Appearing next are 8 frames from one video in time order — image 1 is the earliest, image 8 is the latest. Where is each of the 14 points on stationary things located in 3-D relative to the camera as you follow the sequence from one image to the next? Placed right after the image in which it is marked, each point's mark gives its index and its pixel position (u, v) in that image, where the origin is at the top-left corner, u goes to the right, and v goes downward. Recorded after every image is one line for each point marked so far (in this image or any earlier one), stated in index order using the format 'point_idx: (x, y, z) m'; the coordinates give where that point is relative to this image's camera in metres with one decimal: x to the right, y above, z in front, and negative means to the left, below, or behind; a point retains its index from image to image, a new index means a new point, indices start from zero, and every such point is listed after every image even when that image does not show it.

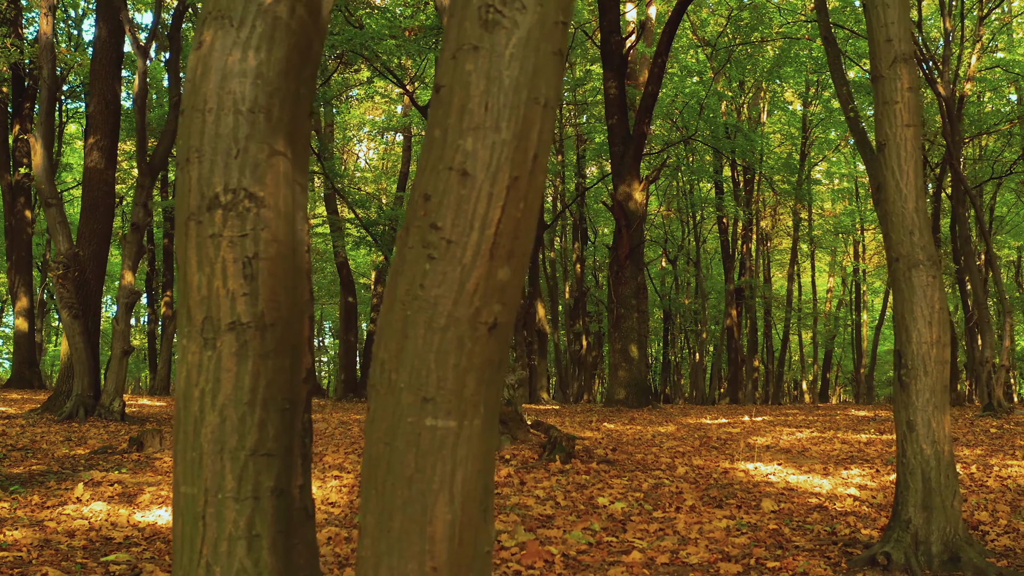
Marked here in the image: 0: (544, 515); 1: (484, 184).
0: (+0.2, -1.6, +4.6) m
1: (-0.1, +0.2, +1.4) m
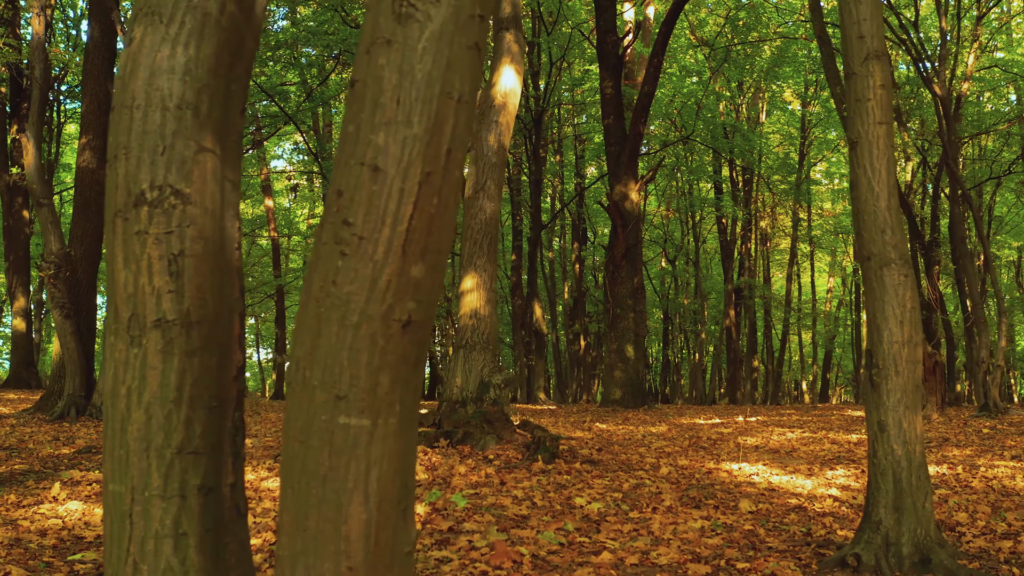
0: (0.0, -1.6, +4.5) m
1: (-0.3, +0.2, +1.4) m
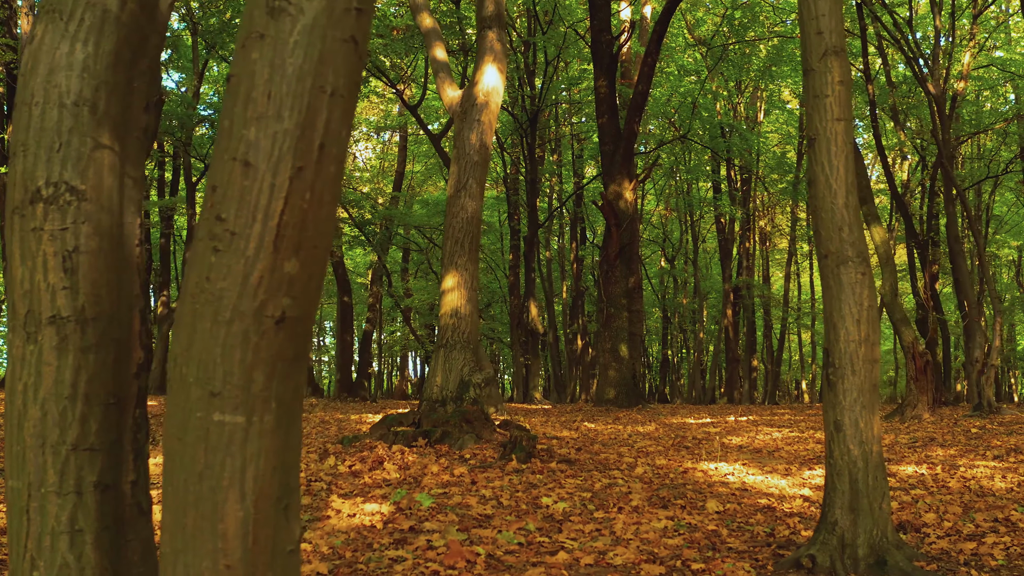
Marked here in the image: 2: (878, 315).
0: (-0.2, -1.6, +4.5) m
1: (-0.5, +0.2, +1.4) m
2: (+2.0, -0.1, +3.6) m
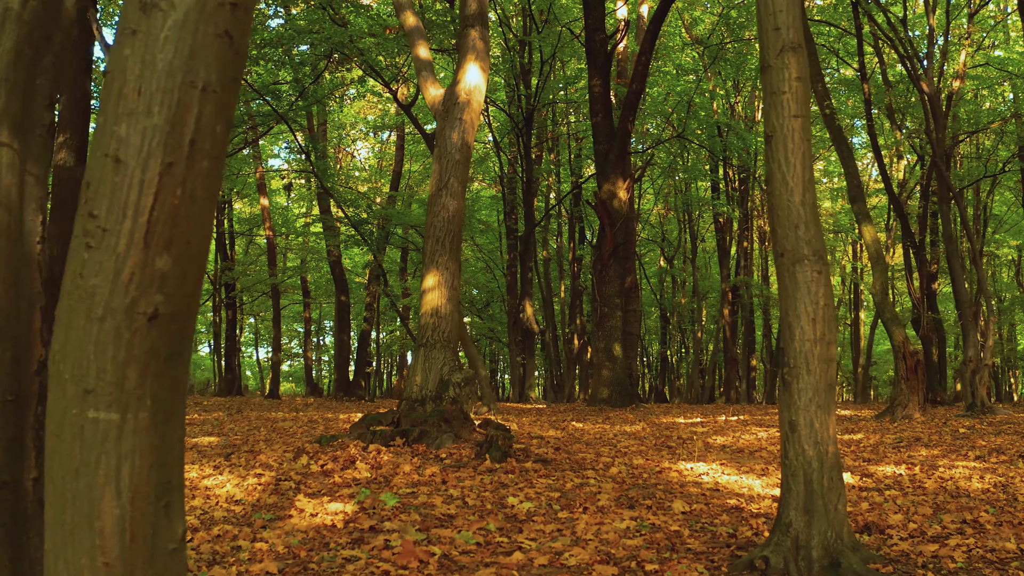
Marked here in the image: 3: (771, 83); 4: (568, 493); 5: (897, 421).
0: (-0.5, -1.5, +4.5) m
1: (-0.8, +0.2, +1.4) m
2: (+1.7, -0.1, +3.5) m
3: (+1.4, +1.1, +3.7) m
4: (+0.4, -1.6, +5.2) m
5: (+6.9, -2.4, +11.8) m
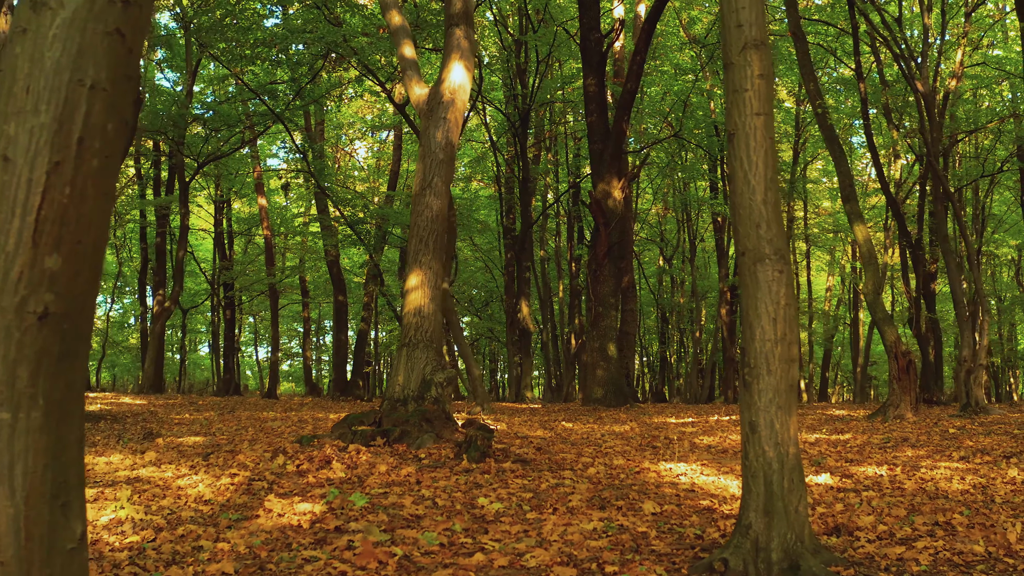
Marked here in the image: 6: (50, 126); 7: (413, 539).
0: (-0.7, -1.5, +4.5) m
1: (-1.0, +0.2, +1.4) m
2: (+1.5, -0.1, +3.5) m
3: (+1.2, +1.1, +3.6) m
4: (+0.2, -1.6, +5.2) m
5: (+6.7, -2.4, +11.8) m
6: (-1.0, +0.3, +1.4) m
7: (-0.6, -1.5, +4.0) m
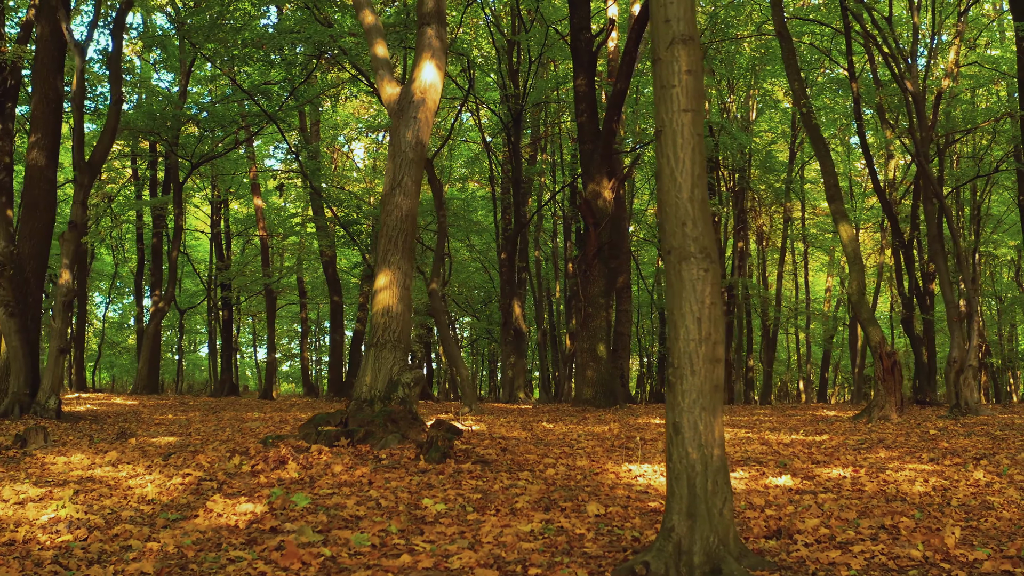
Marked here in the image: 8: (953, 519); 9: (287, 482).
0: (-1.1, -1.5, +4.5) m
1: (-1.4, +0.3, +1.3) m
2: (+1.1, -0.1, +3.4) m
3: (+0.8, +1.1, +3.6) m
4: (-0.2, -1.6, +5.1) m
5: (+6.4, -2.4, +11.7) m
6: (-1.4, +0.3, +1.3) m
7: (-1.0, -1.5, +4.0) m
8: (+3.1, -1.6, +4.6) m
9: (-1.8, -1.5, +5.3) m
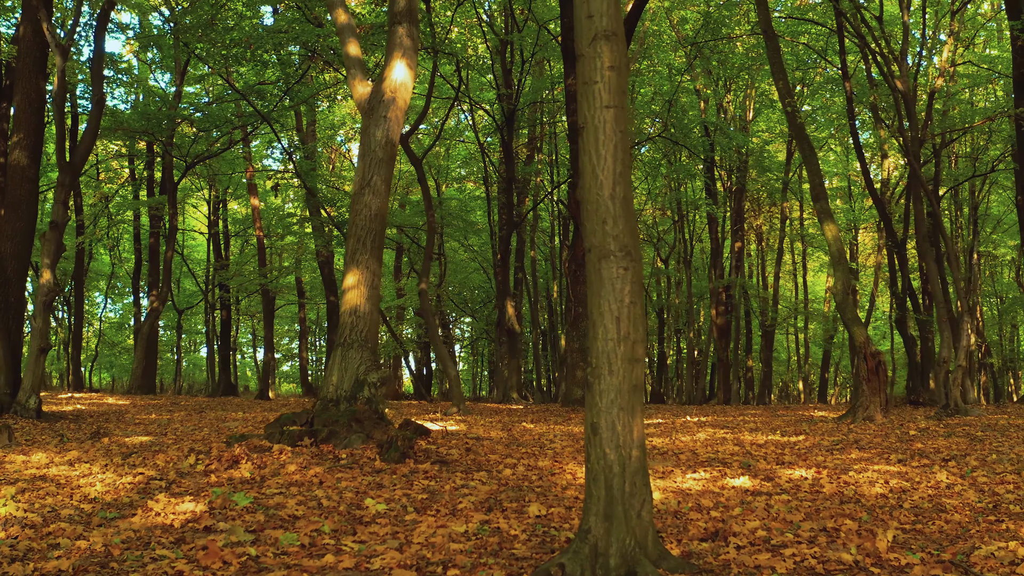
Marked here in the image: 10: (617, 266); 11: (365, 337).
0: (-1.5, -1.5, +4.4) m
1: (-1.9, +0.3, +1.3) m
2: (+0.7, -0.1, +3.4) m
3: (+0.4, +1.1, +3.5) m
4: (-0.6, -1.6, +5.1) m
5: (+6.1, -2.4, +11.6) m
6: (-1.8, +0.4, +1.3) m
7: (-1.4, -1.5, +4.0) m
8: (+2.7, -1.6, +4.6) m
9: (-2.2, -1.5, +5.3) m
10: (+0.5, +0.1, +3.4) m
11: (-1.7, -0.6, +7.7) m
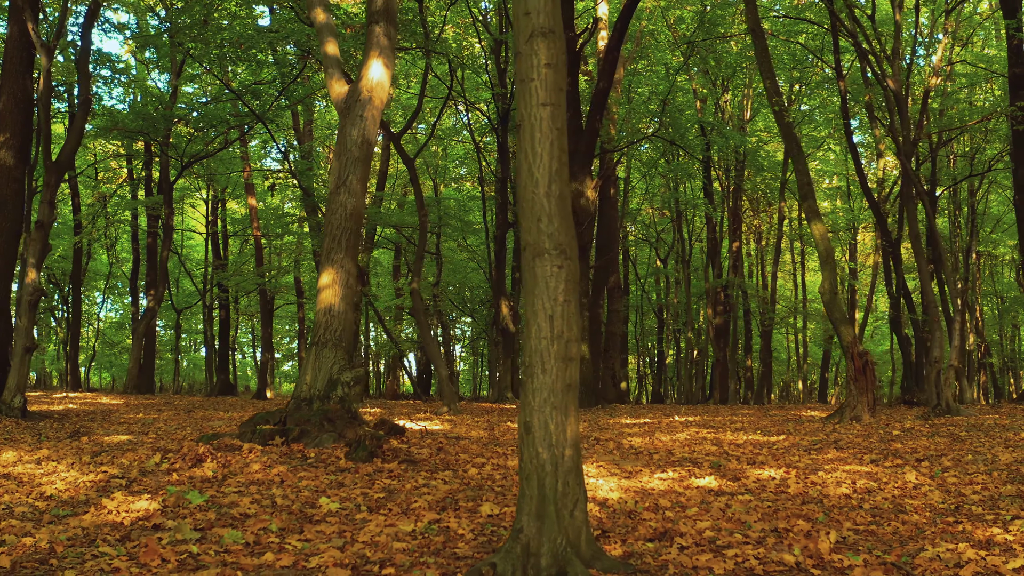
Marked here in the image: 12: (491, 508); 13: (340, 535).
0: (-1.8, -1.5, +4.4) m
1: (-2.2, +0.3, +1.3) m
2: (+0.3, -0.1, +3.4) m
3: (+0.1, +1.2, +3.5) m
4: (-0.9, -1.6, +5.1) m
5: (+5.8, -2.4, +11.5) m
6: (-2.2, +0.4, +1.3) m
7: (-1.7, -1.5, +4.0) m
8: (+2.3, -1.6, +4.5) m
9: (-2.5, -1.5, +5.3) m
10: (+0.2, +0.1, +3.4) m
11: (-2.0, -0.6, +7.7) m
12: (-0.1, -1.5, +4.6) m
13: (-1.0, -1.5, +4.1) m
